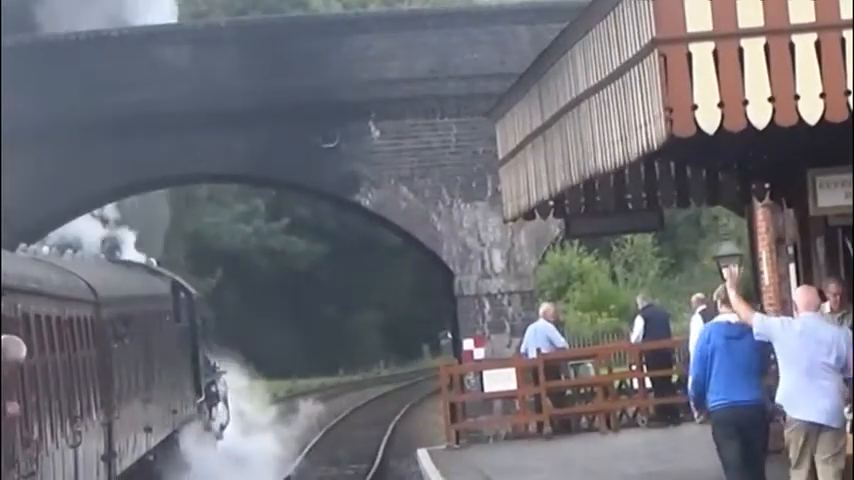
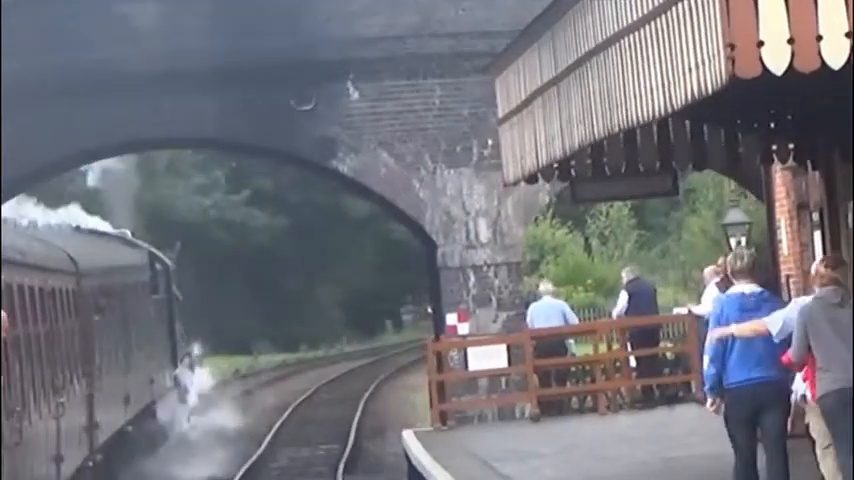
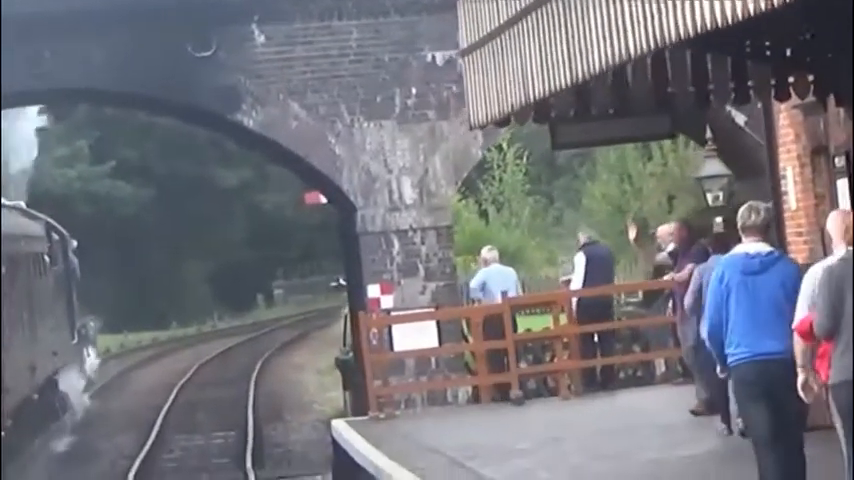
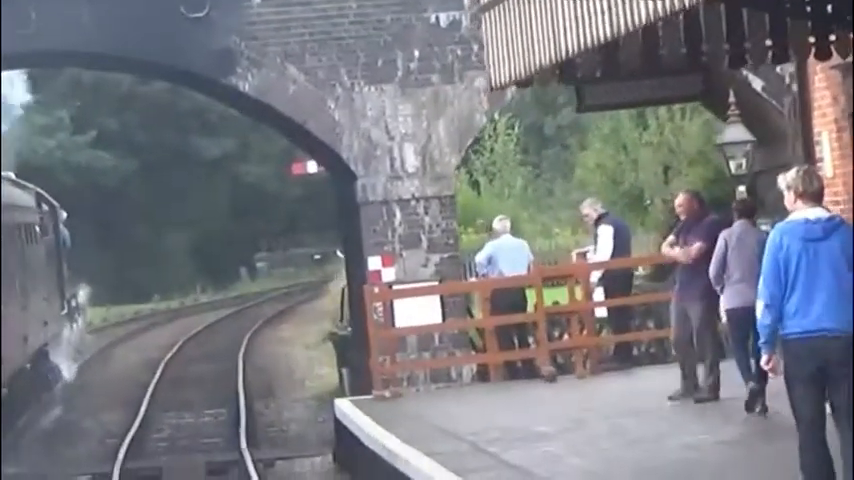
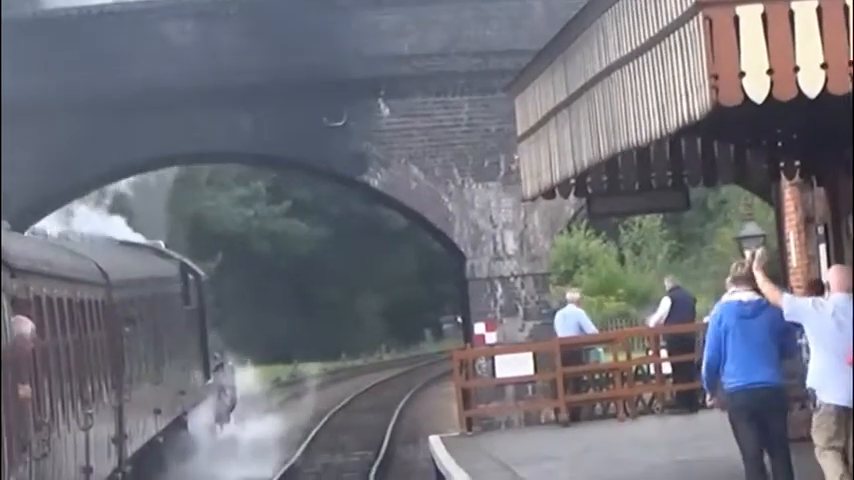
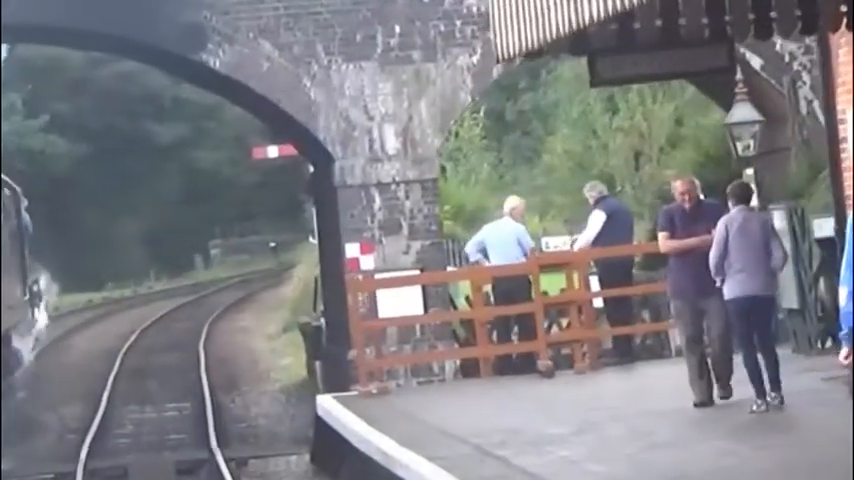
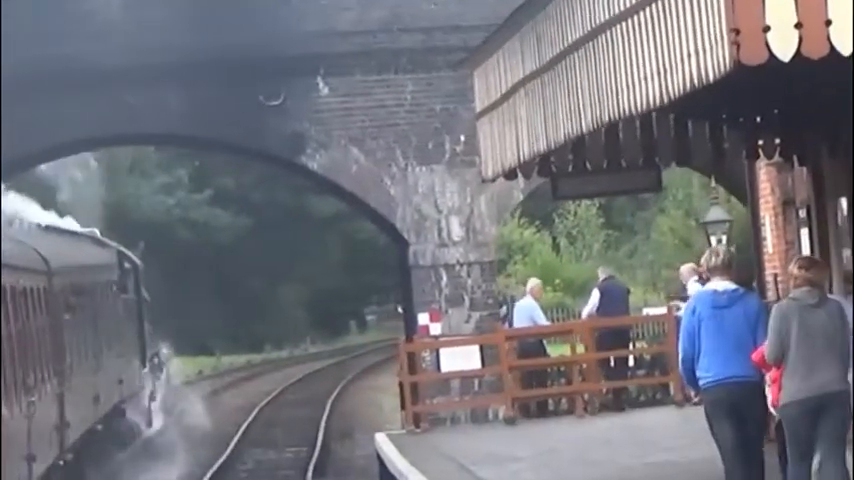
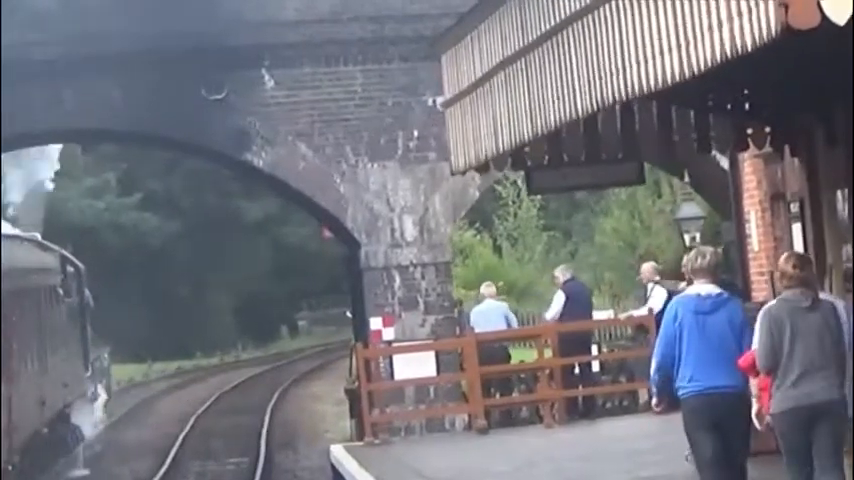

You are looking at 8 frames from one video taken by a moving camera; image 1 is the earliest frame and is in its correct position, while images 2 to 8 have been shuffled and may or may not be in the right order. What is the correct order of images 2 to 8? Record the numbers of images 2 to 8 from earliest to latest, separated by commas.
5, 2, 7, 8, 3, 4, 6
